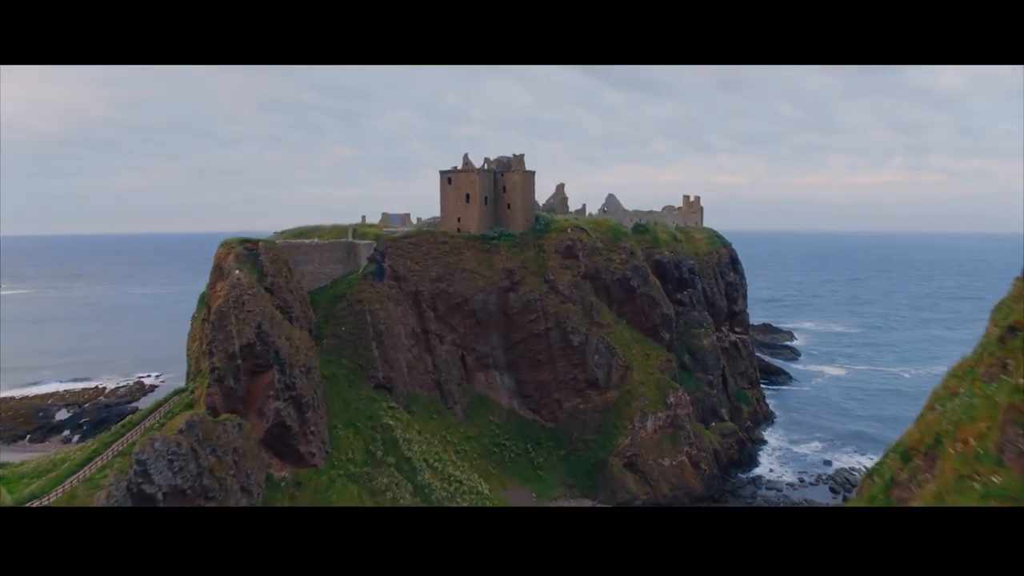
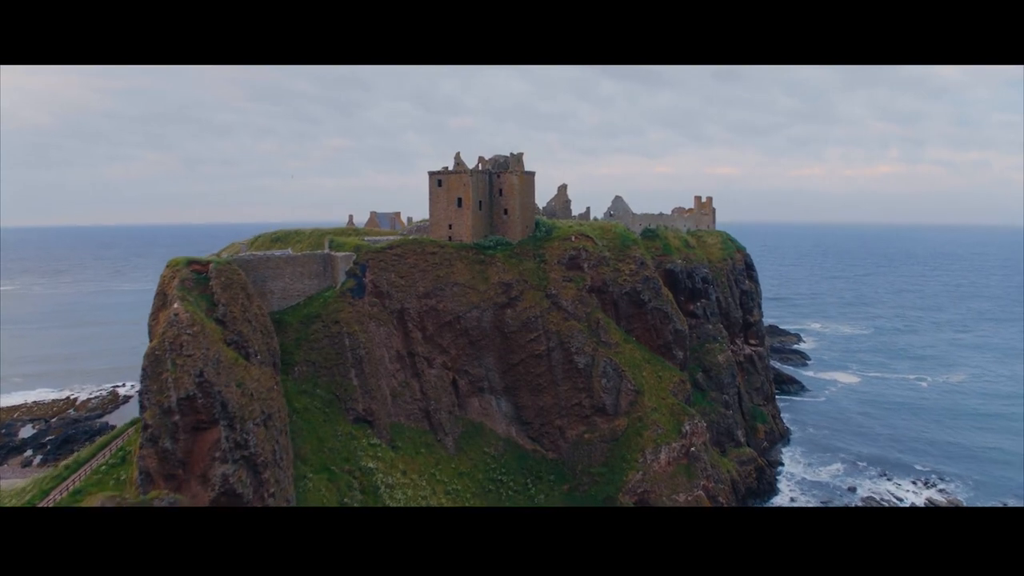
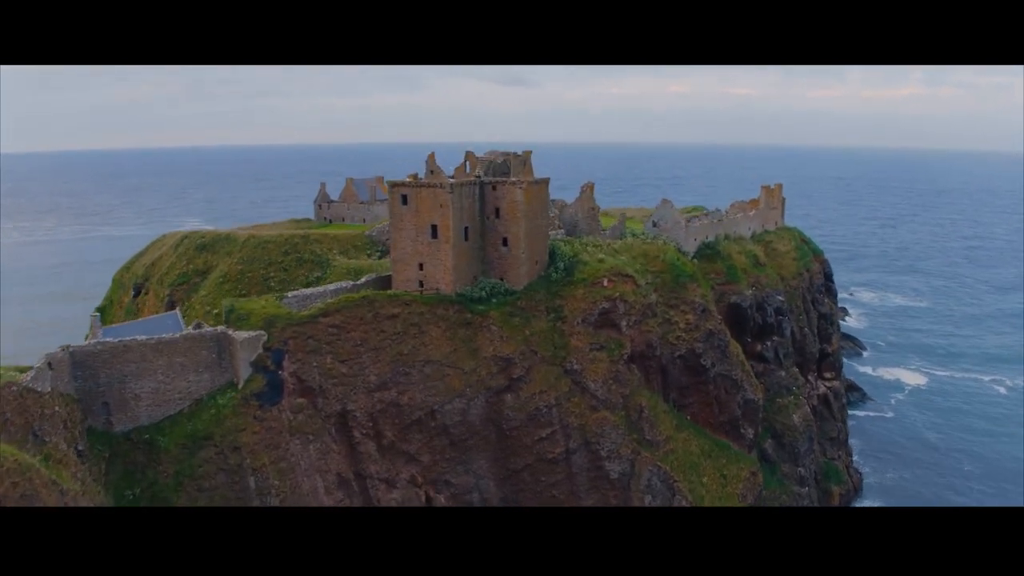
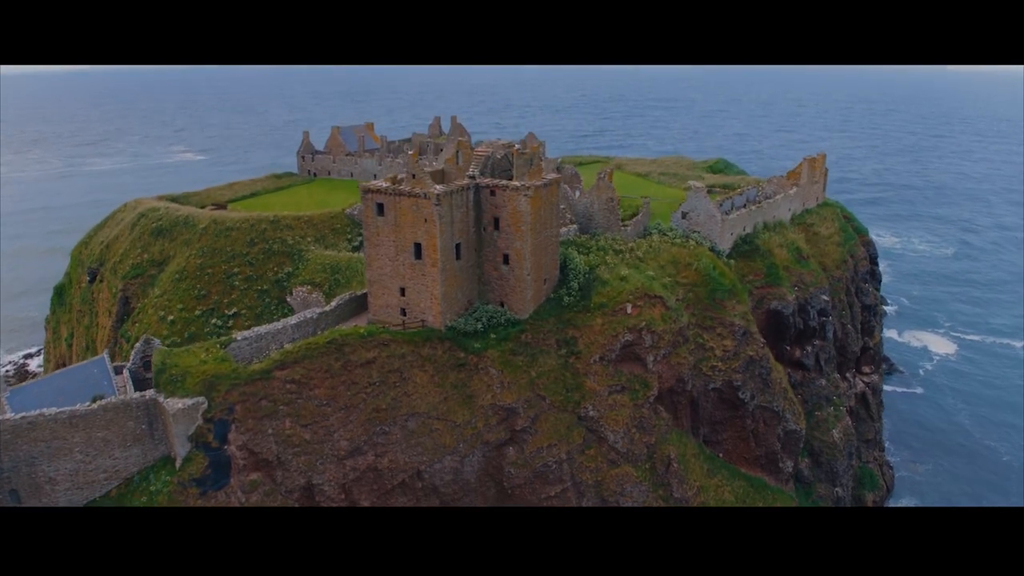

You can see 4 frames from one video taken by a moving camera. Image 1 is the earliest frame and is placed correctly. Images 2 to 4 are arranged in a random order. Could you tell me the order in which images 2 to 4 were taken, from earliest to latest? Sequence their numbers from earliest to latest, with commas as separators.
2, 3, 4
